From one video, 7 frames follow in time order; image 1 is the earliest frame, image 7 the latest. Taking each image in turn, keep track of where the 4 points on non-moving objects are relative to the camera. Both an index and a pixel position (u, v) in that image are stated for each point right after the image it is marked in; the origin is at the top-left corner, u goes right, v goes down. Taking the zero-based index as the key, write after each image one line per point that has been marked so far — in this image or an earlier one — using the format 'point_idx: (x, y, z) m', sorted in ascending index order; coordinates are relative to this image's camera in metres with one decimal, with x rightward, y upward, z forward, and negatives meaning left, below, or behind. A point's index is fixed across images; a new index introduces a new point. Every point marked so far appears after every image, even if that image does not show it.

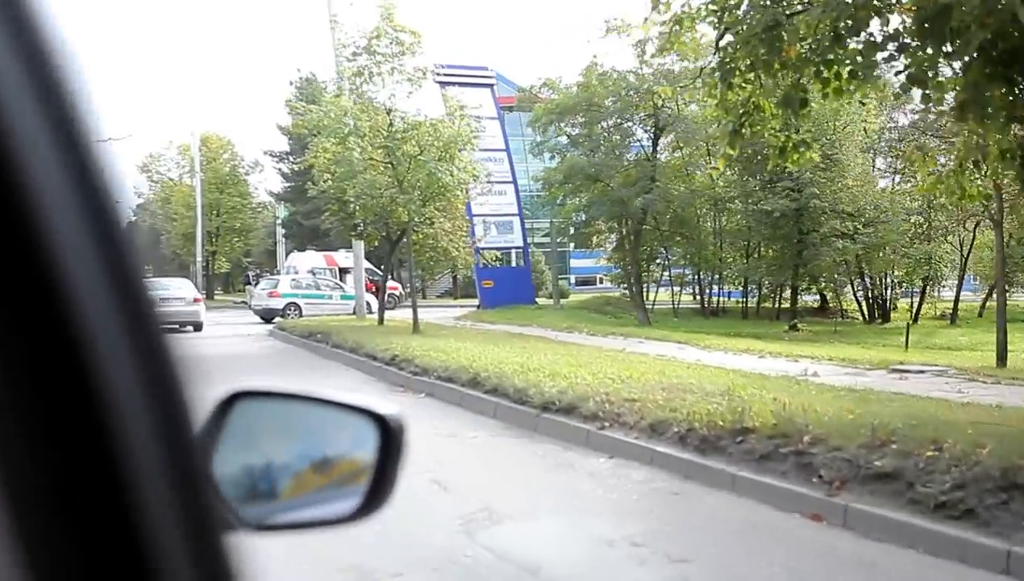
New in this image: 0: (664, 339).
0: (+2.3, -0.7, +18.6) m
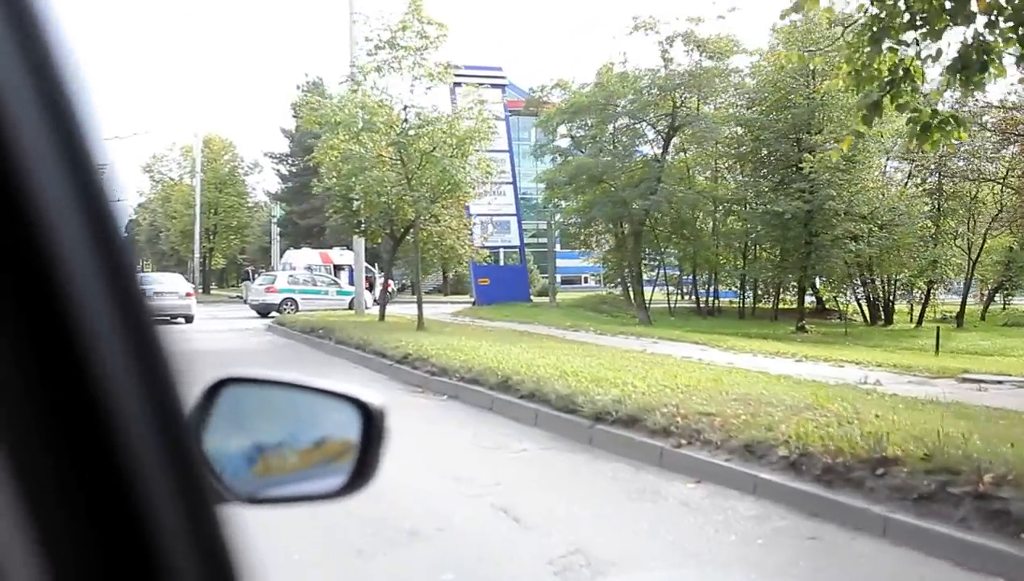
0: (+2.4, -0.7, +17.7) m
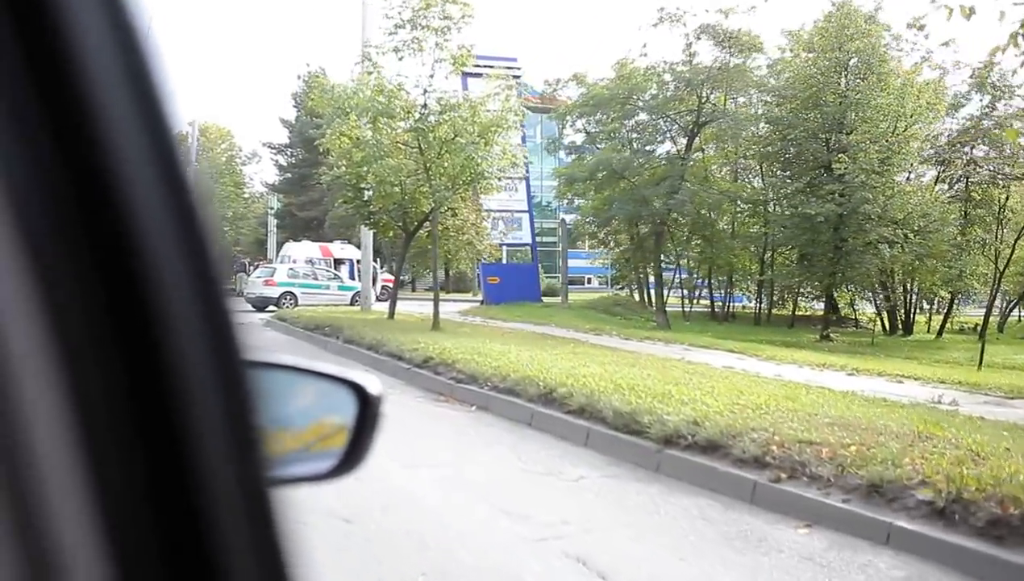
0: (+2.7, -0.7, +16.7) m
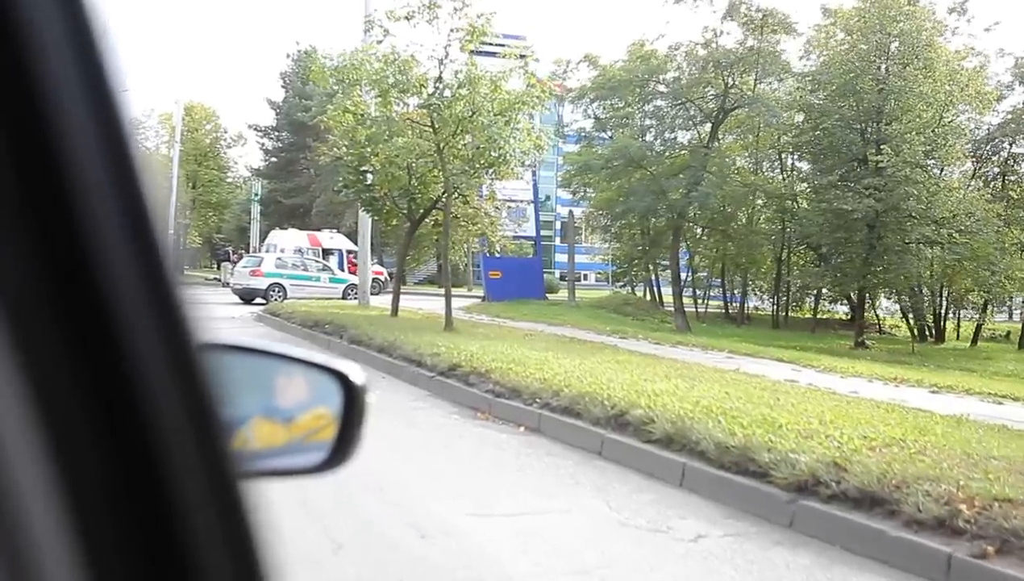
0: (+2.9, -0.7, +15.1) m
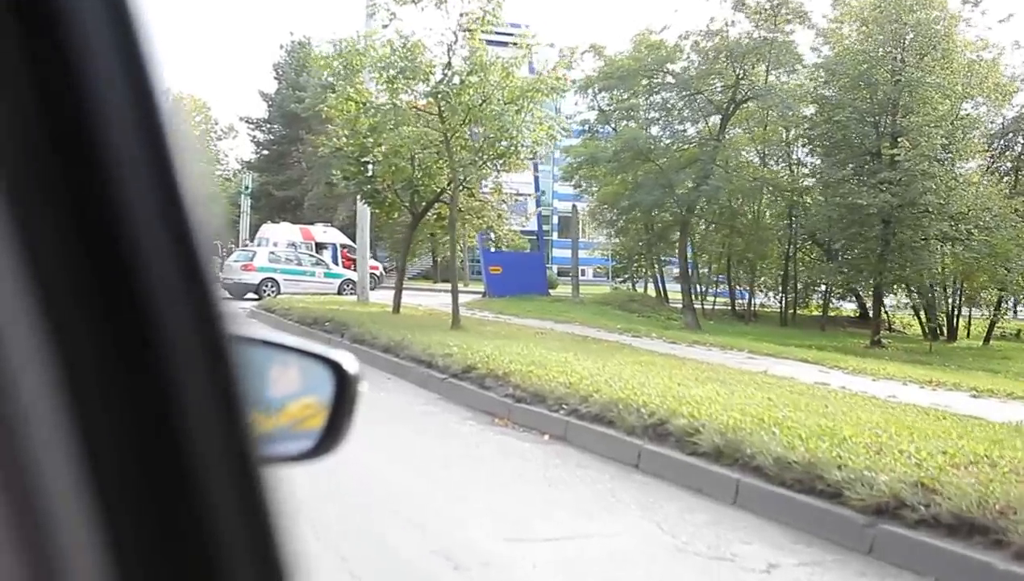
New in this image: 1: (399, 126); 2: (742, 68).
0: (+3.0, -0.7, +14.4) m
1: (-1.3, +1.9, +14.1) m
2: (+3.9, +3.6, +20.6) m
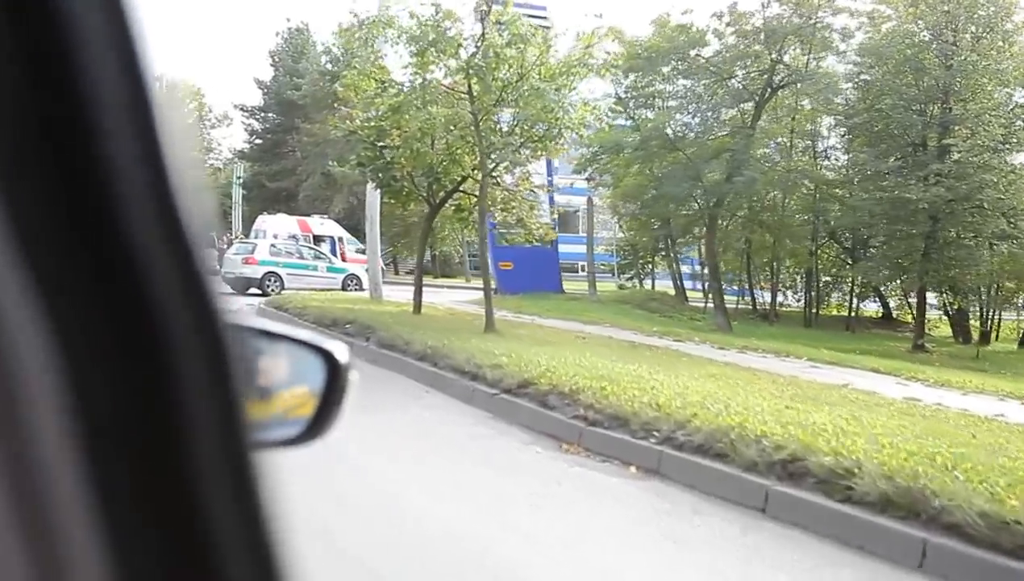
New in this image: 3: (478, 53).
0: (+3.4, -0.7, +13.3) m
1: (-0.9, +1.9, +12.9) m
2: (+4.2, +3.7, +19.4) m
3: (-0.4, +2.3, +12.8) m
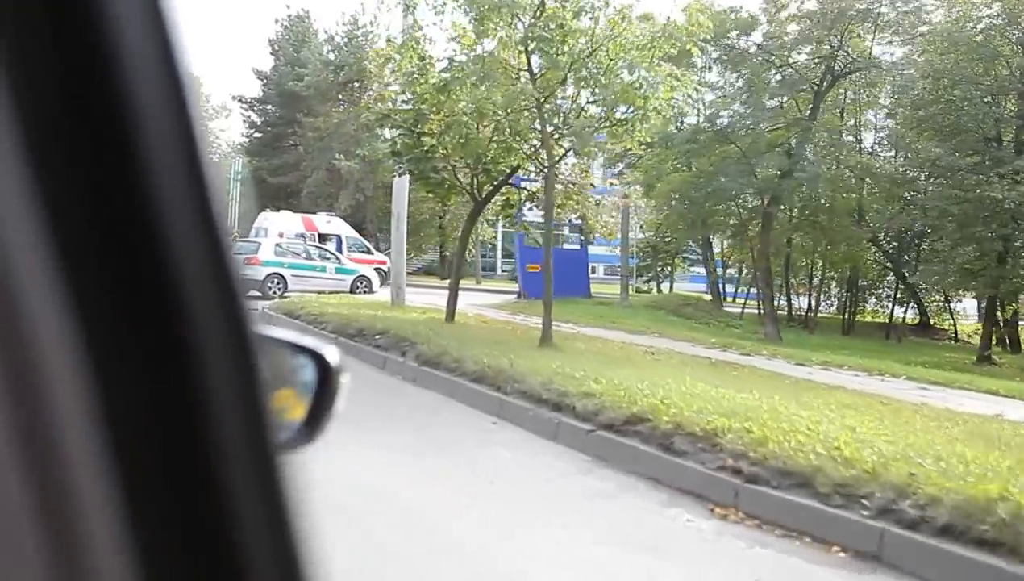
0: (+3.9, -0.8, +11.6) m
1: (-0.3, +1.8, +11.2) m
2: (+4.6, +3.6, +17.8) m
3: (+0.2, +2.2, +11.1) m
